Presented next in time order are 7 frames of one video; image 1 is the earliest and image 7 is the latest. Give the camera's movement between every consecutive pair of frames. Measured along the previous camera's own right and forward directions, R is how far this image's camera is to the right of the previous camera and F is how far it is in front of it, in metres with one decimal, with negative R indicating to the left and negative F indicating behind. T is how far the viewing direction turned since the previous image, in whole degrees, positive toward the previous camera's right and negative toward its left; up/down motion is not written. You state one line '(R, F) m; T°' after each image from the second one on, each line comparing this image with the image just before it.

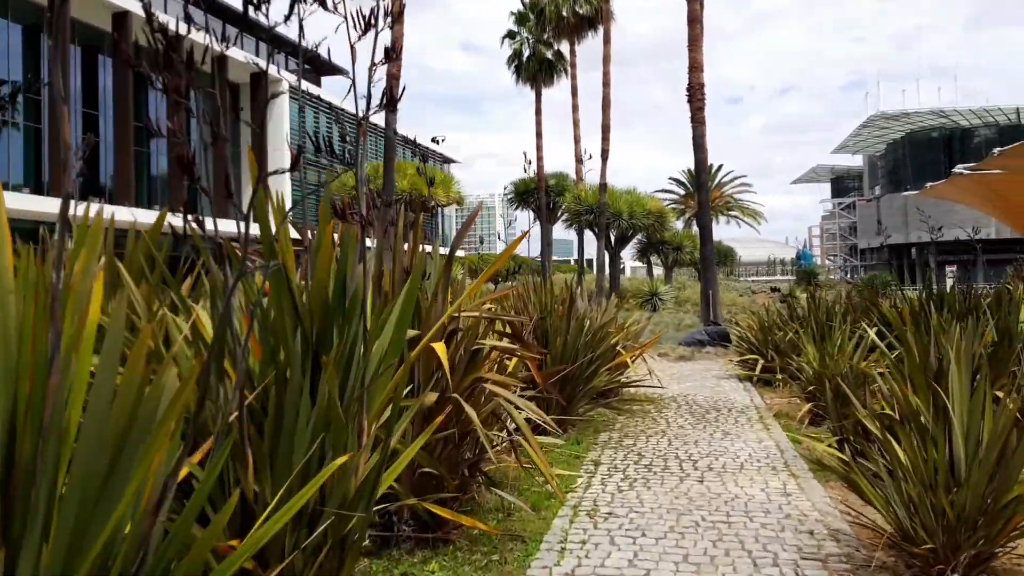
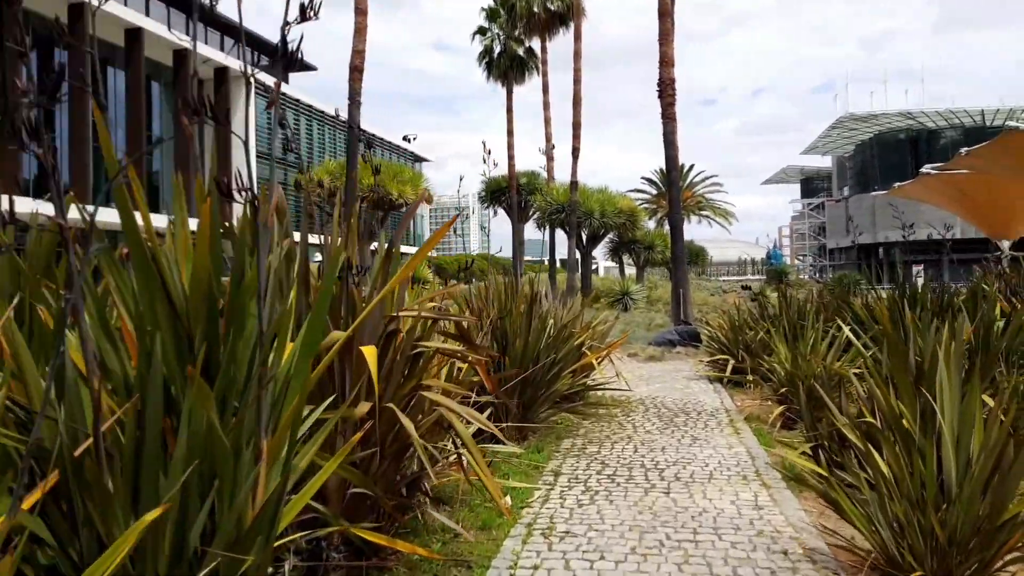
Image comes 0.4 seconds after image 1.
(+0.1, +0.4) m; +2°
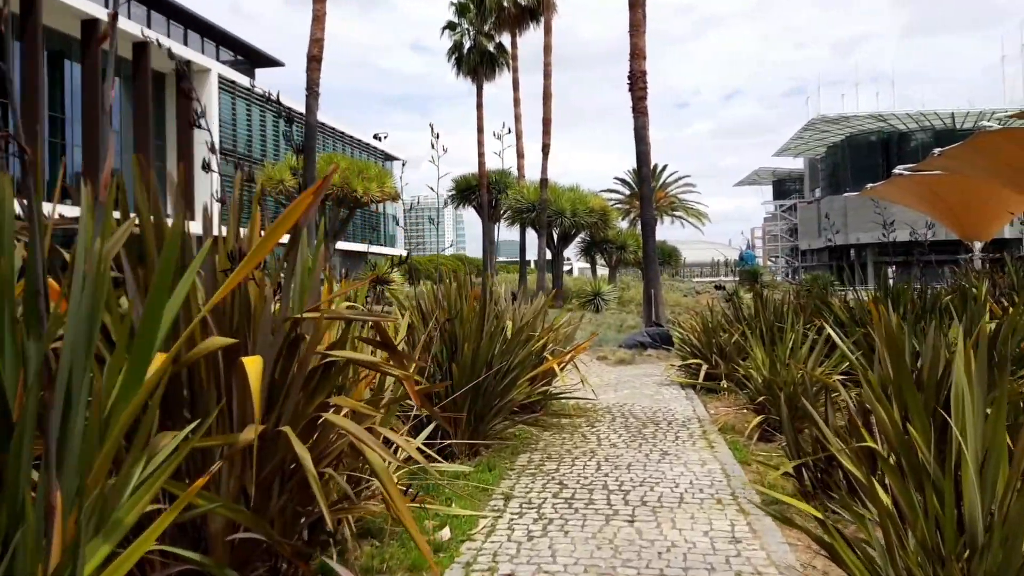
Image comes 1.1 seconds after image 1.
(+0.2, +0.6) m; +2°
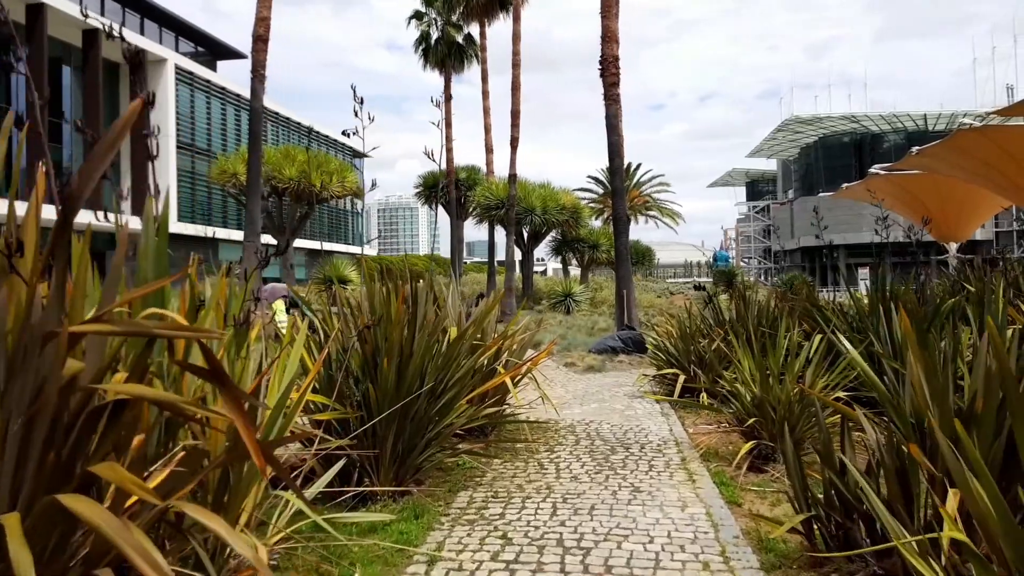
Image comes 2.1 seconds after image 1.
(+0.2, +1.0) m; +2°
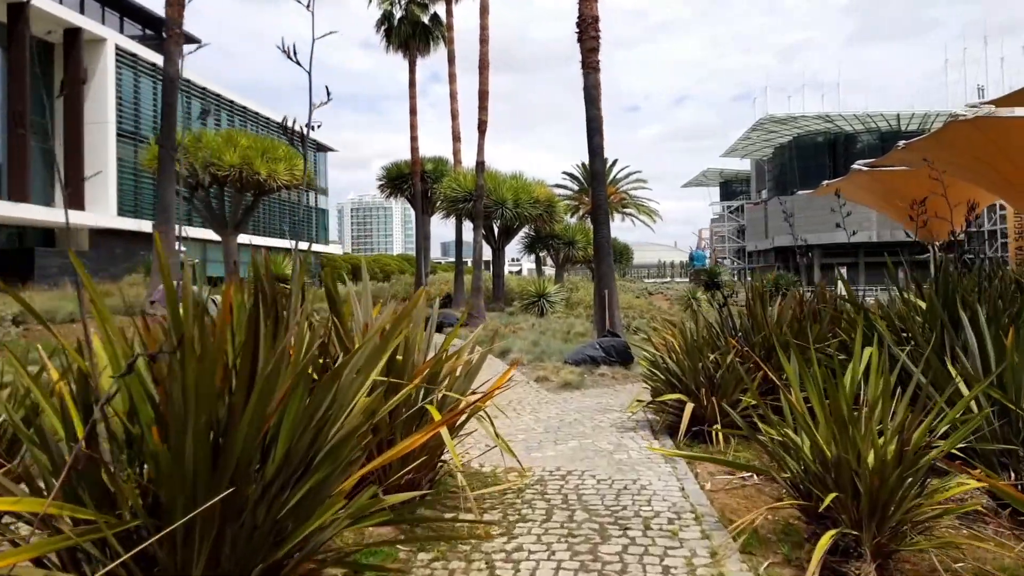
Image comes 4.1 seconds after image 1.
(+0.2, +1.9) m; +2°
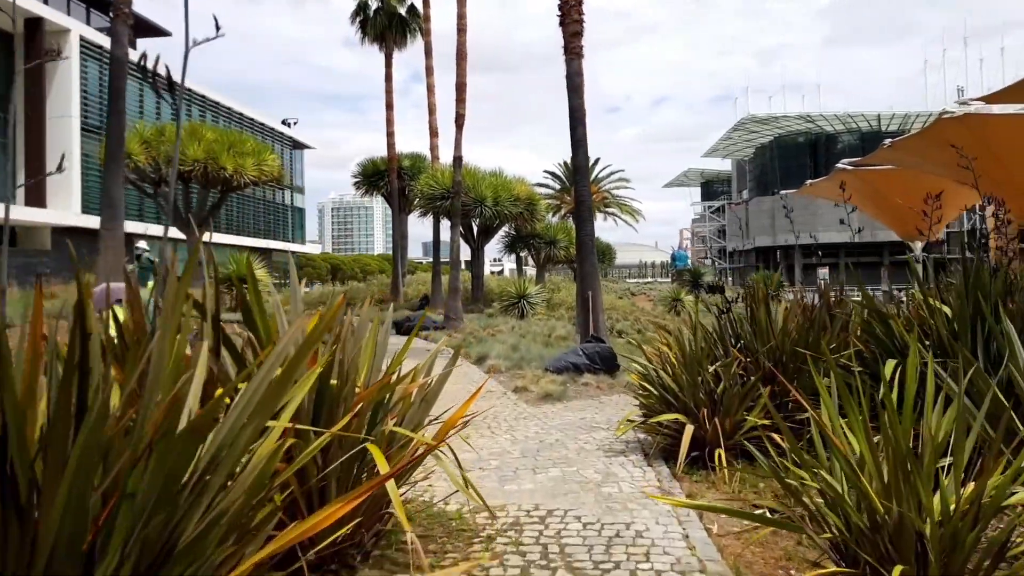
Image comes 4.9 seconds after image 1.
(+0.1, +0.8) m; +1°
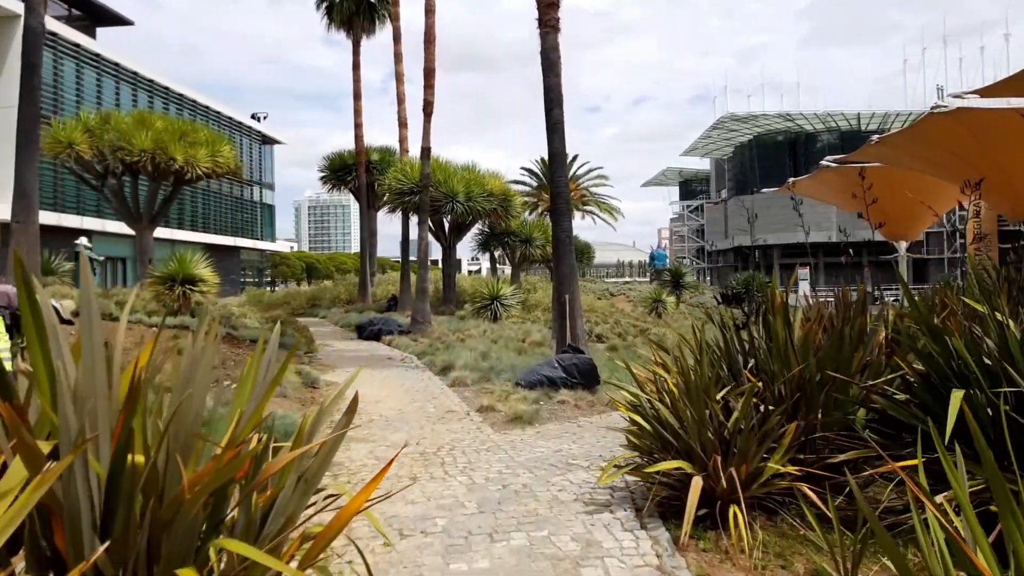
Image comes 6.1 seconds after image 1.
(+0.1, +1.2) m; +1°
